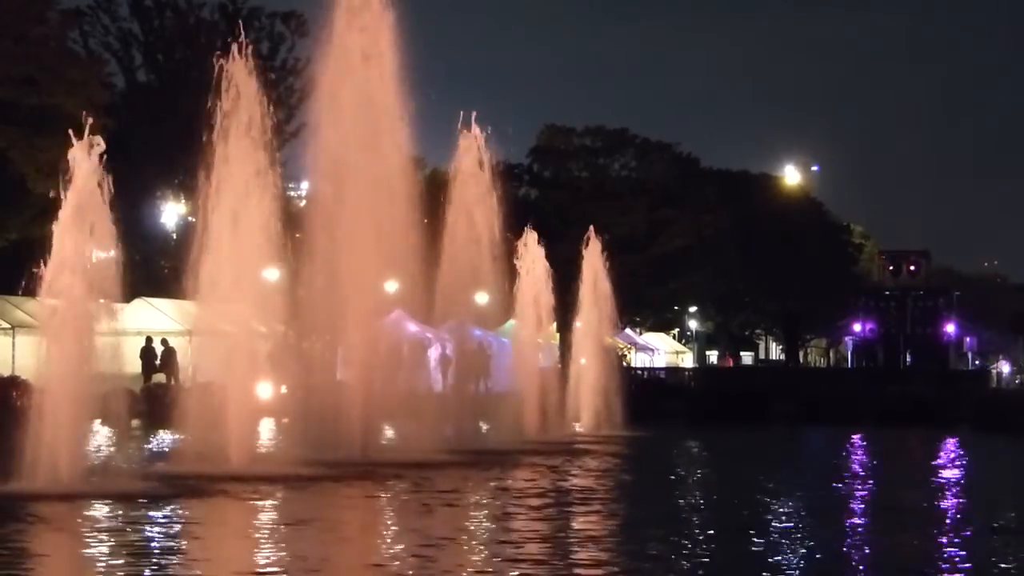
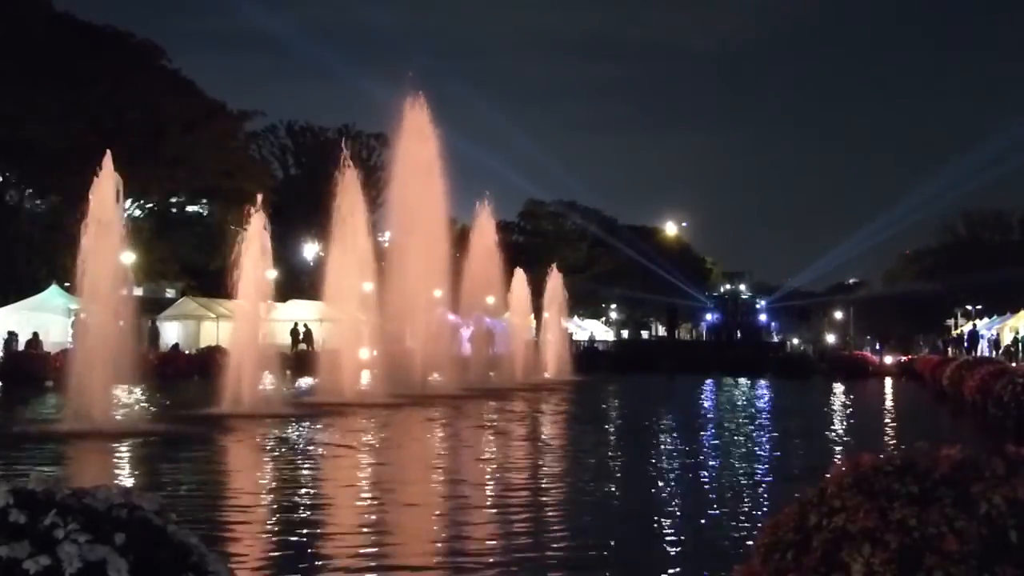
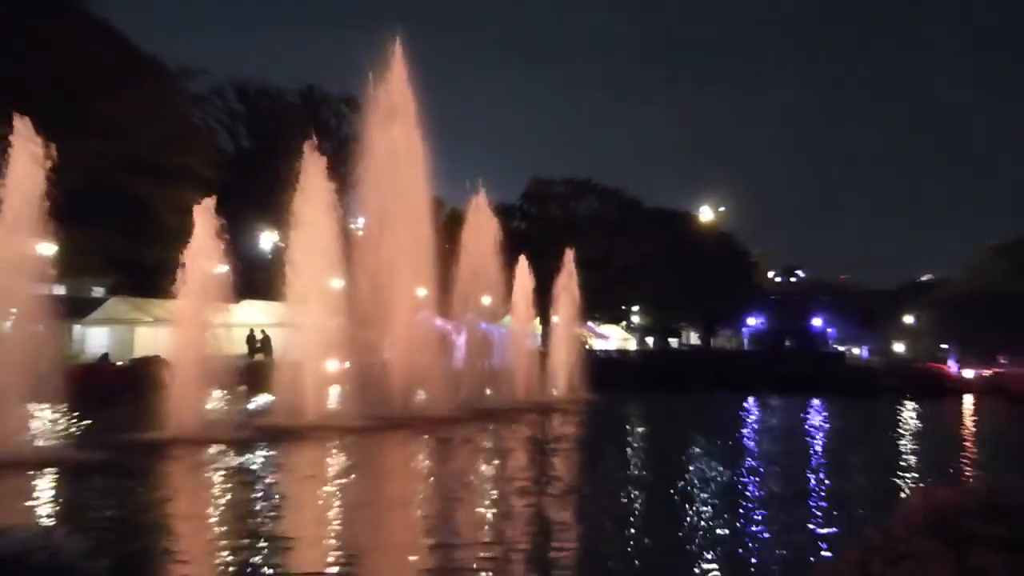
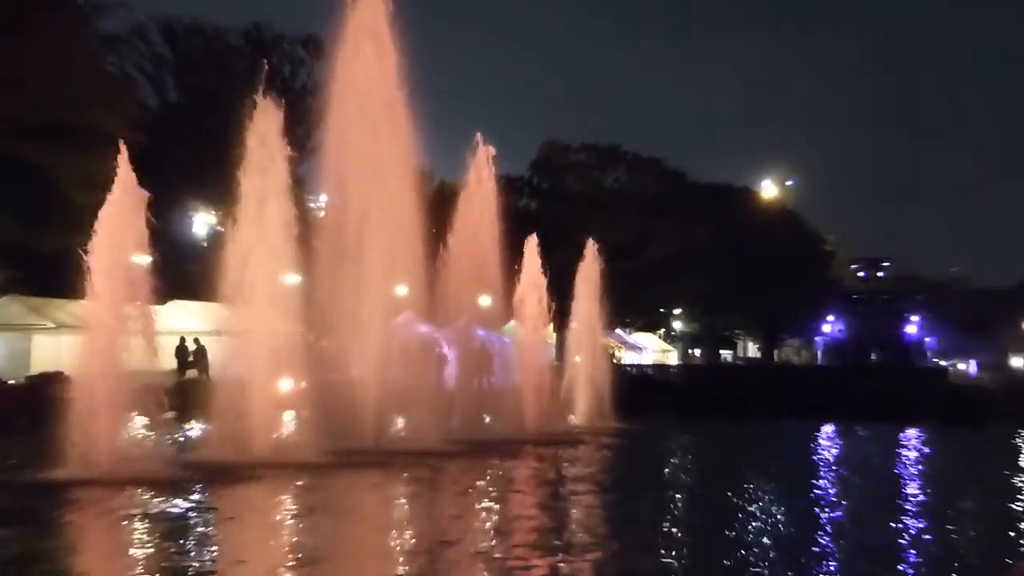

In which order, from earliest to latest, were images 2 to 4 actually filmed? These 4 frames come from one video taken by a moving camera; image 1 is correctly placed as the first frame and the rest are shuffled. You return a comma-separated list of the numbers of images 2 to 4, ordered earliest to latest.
4, 3, 2
